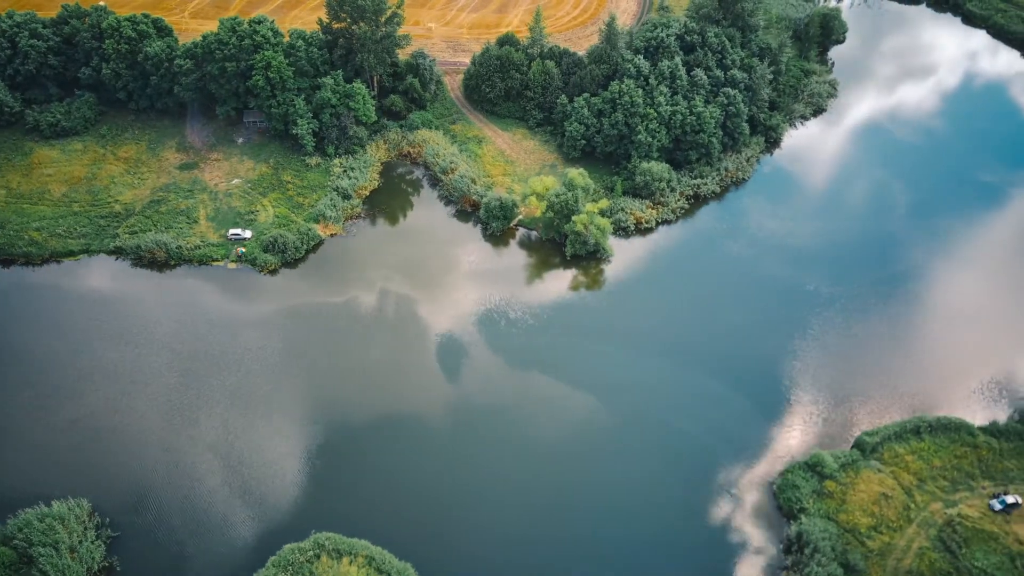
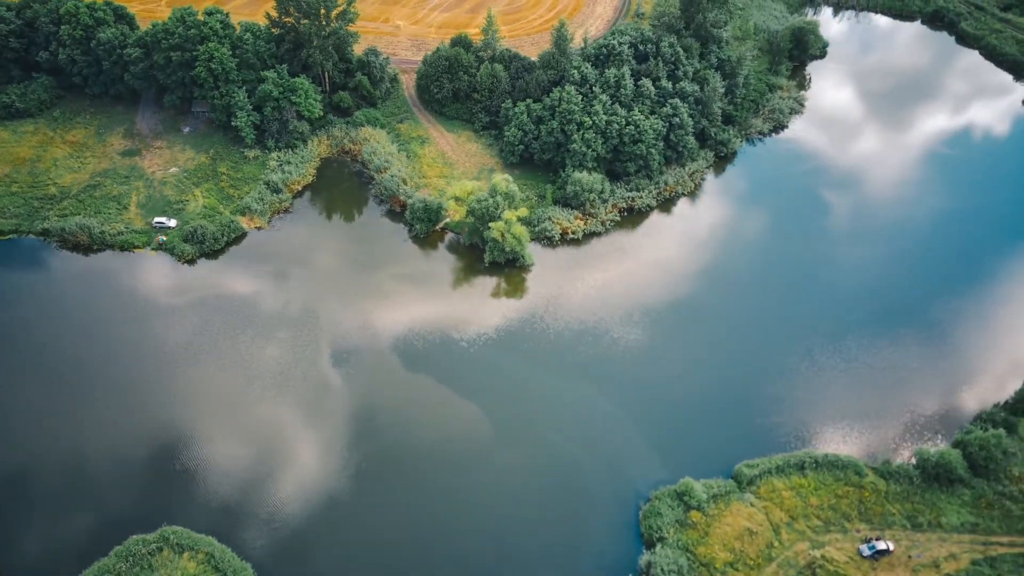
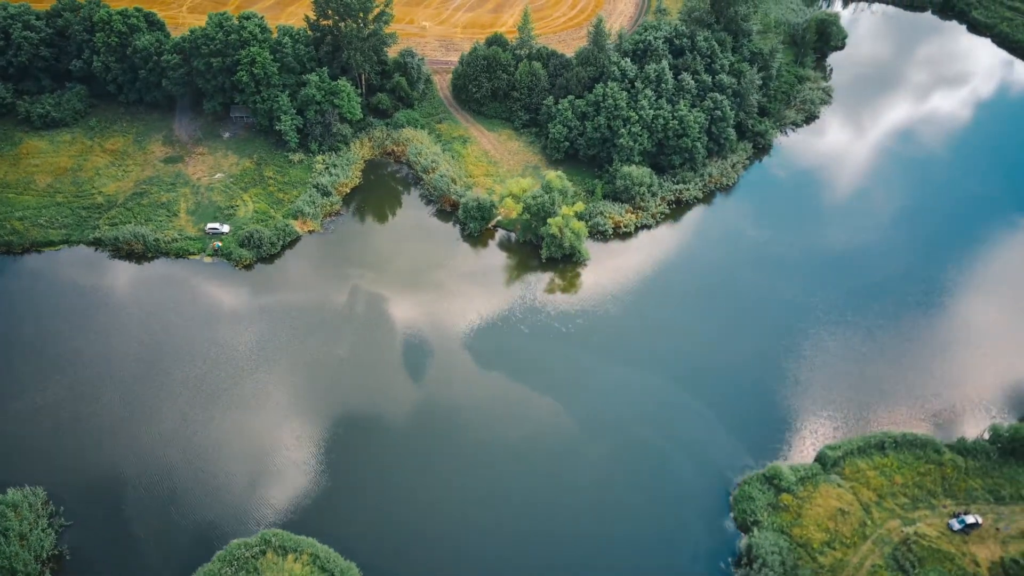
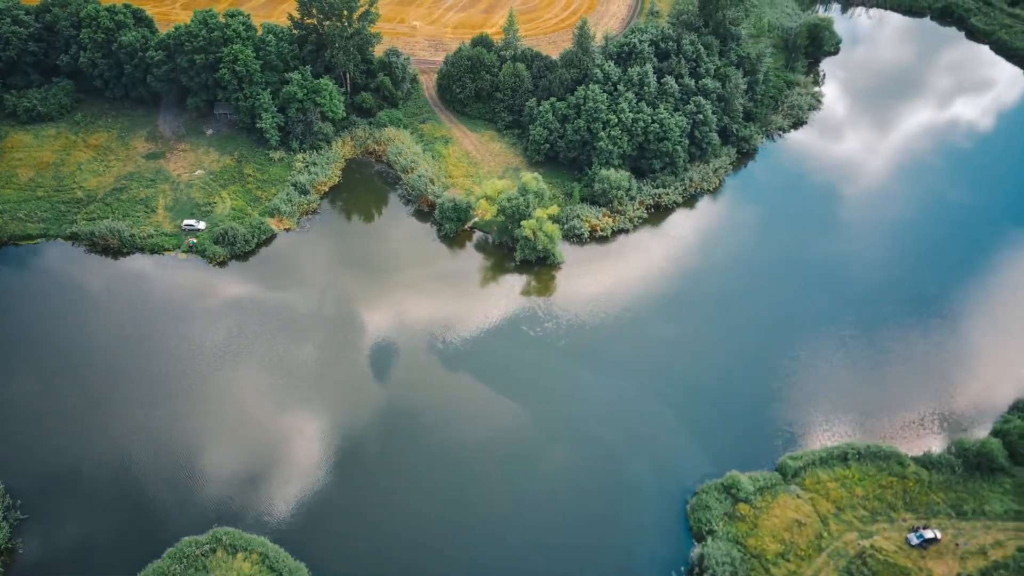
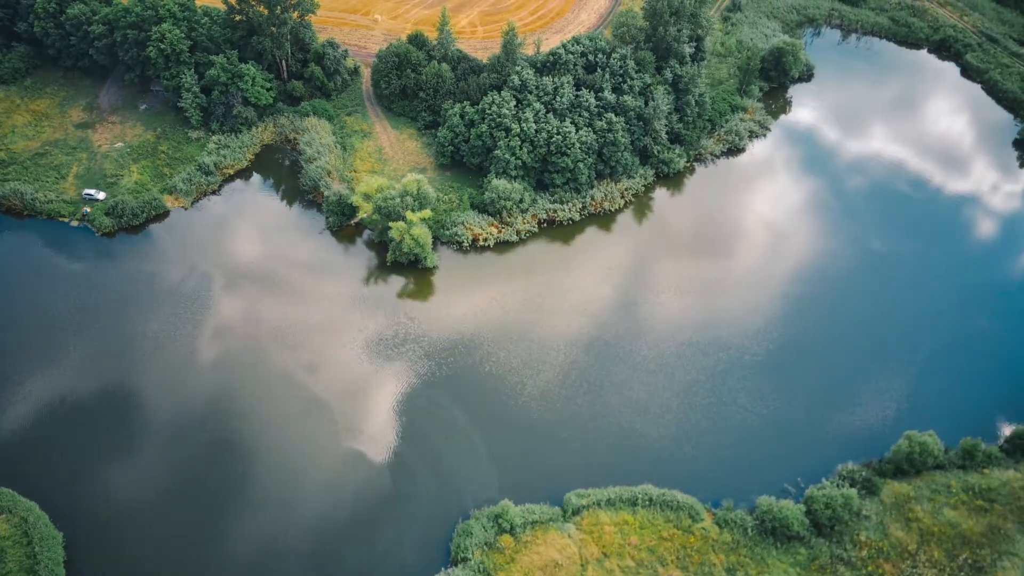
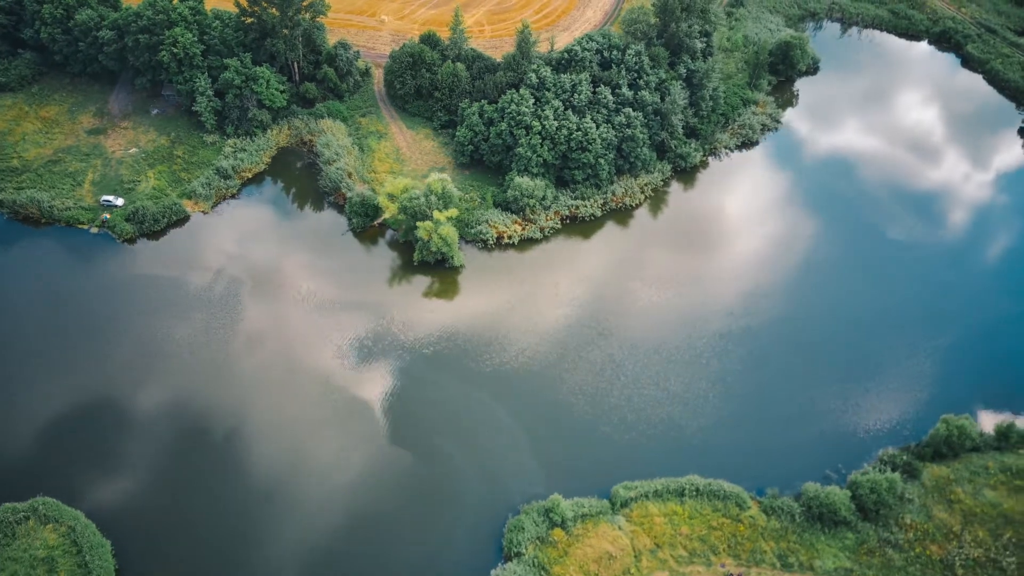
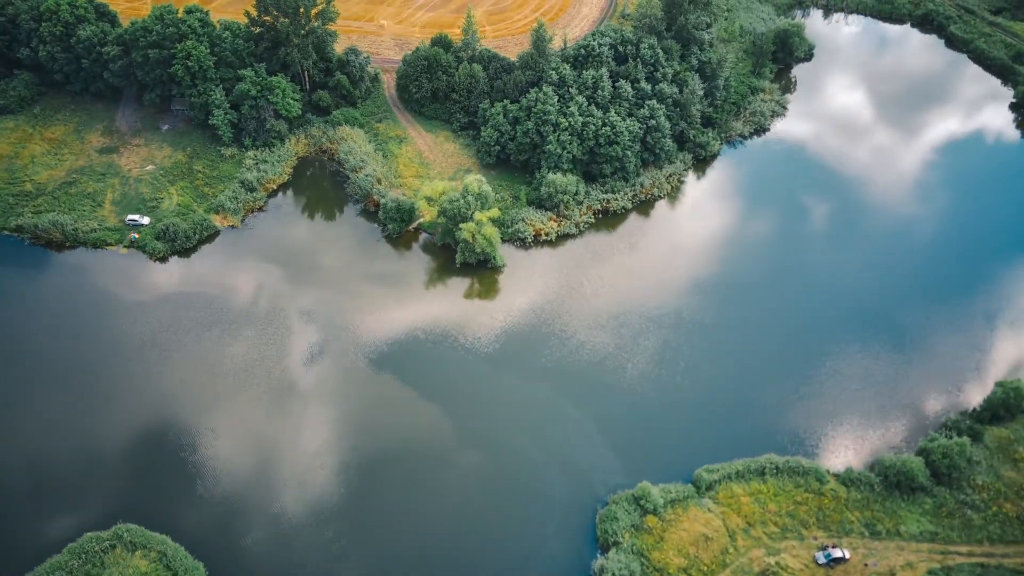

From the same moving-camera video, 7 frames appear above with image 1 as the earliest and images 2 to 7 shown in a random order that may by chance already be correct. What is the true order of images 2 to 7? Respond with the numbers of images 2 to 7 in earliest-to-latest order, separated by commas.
3, 4, 2, 7, 6, 5
